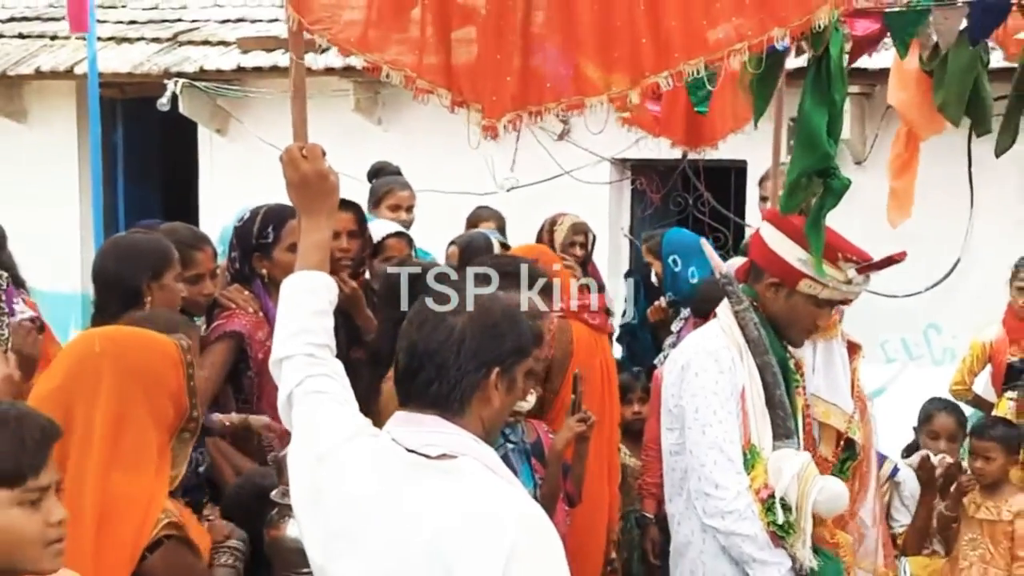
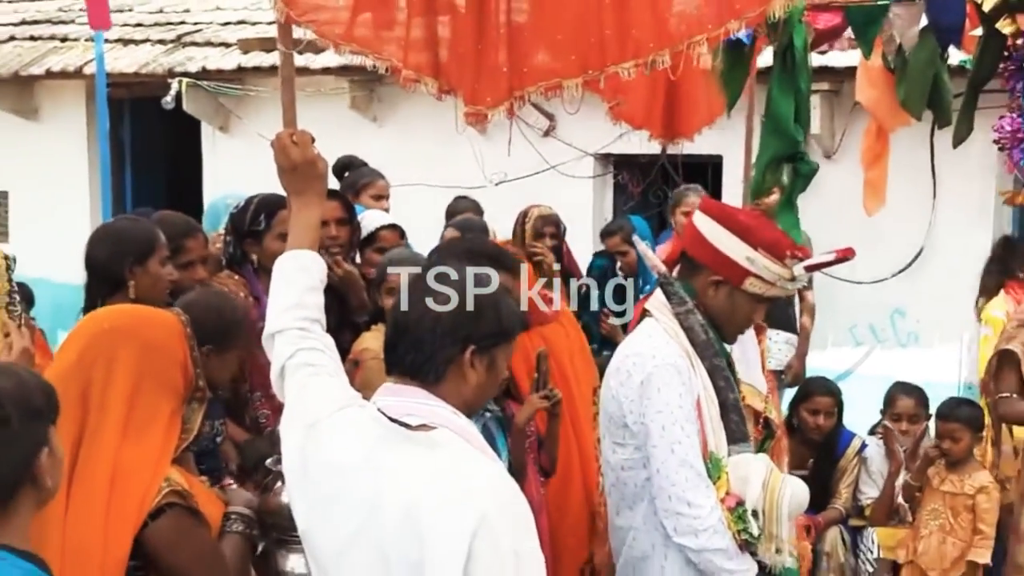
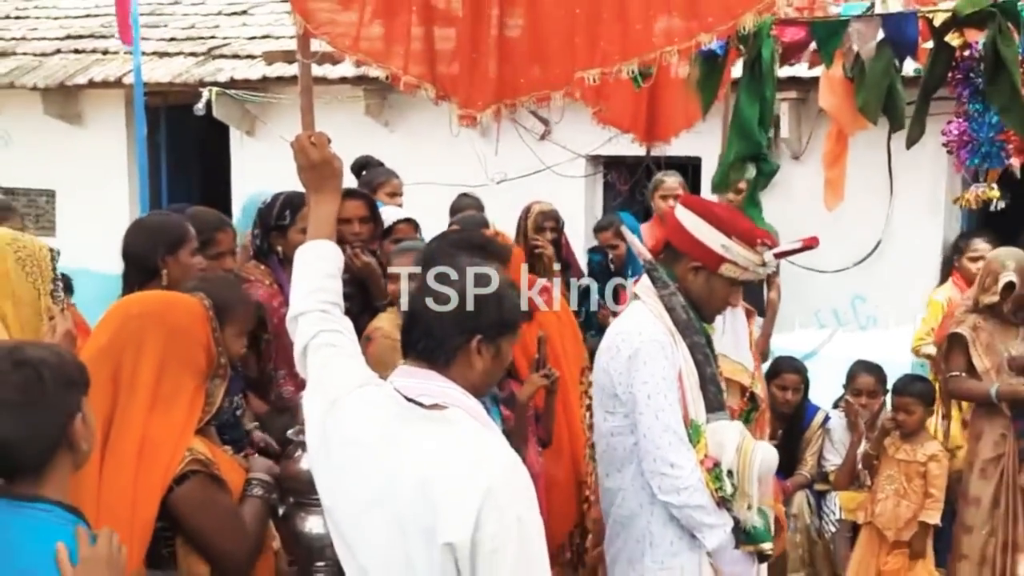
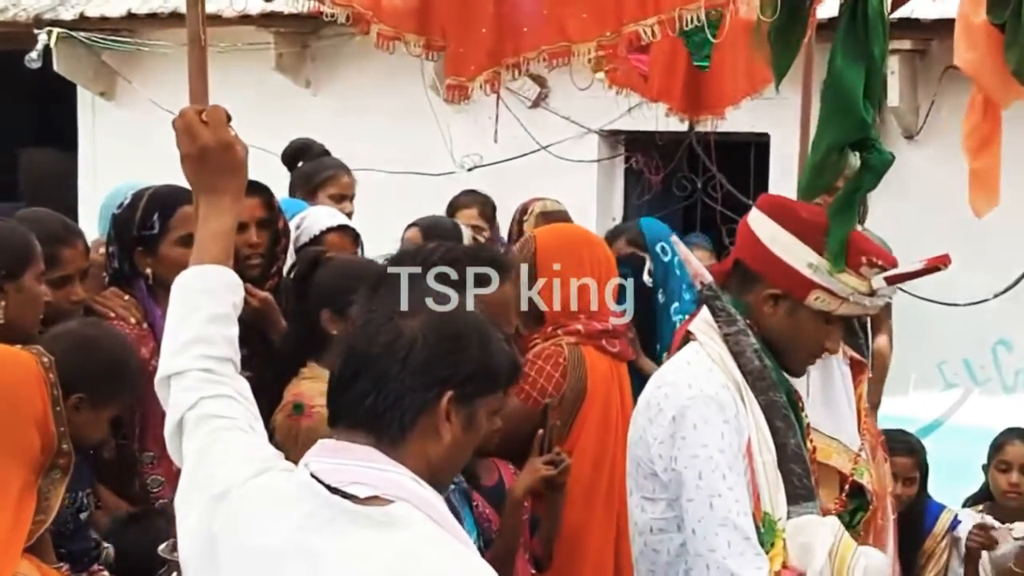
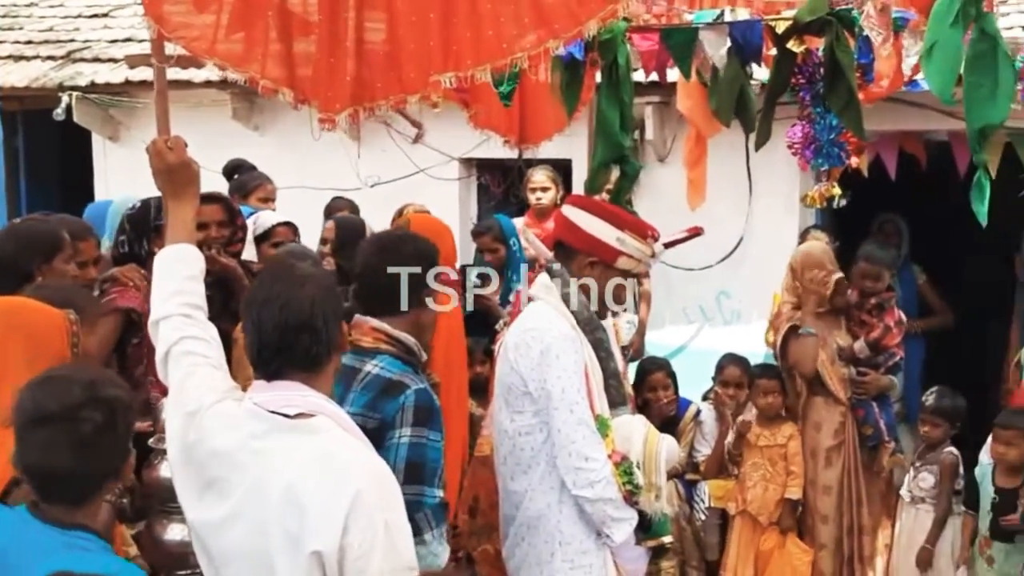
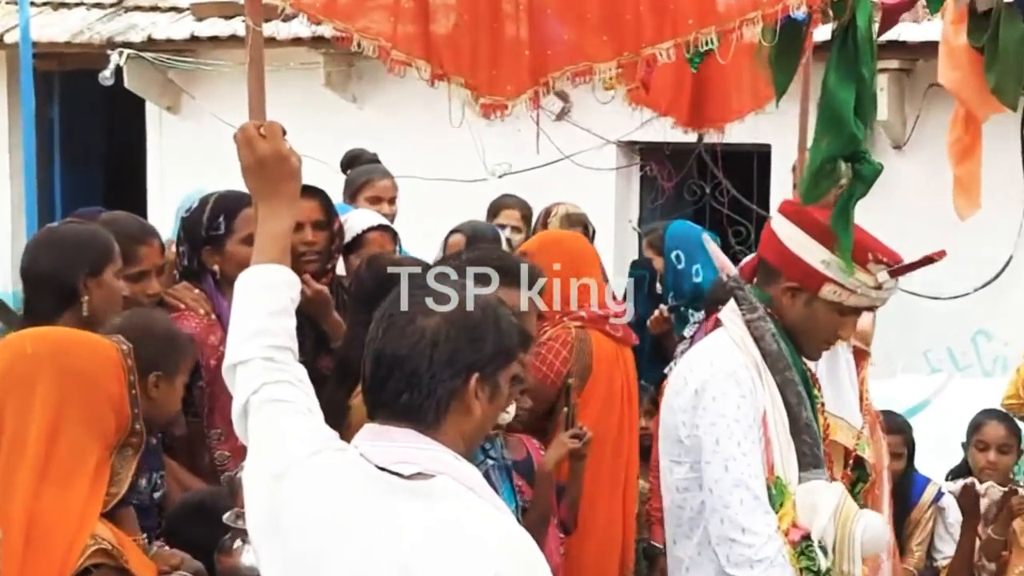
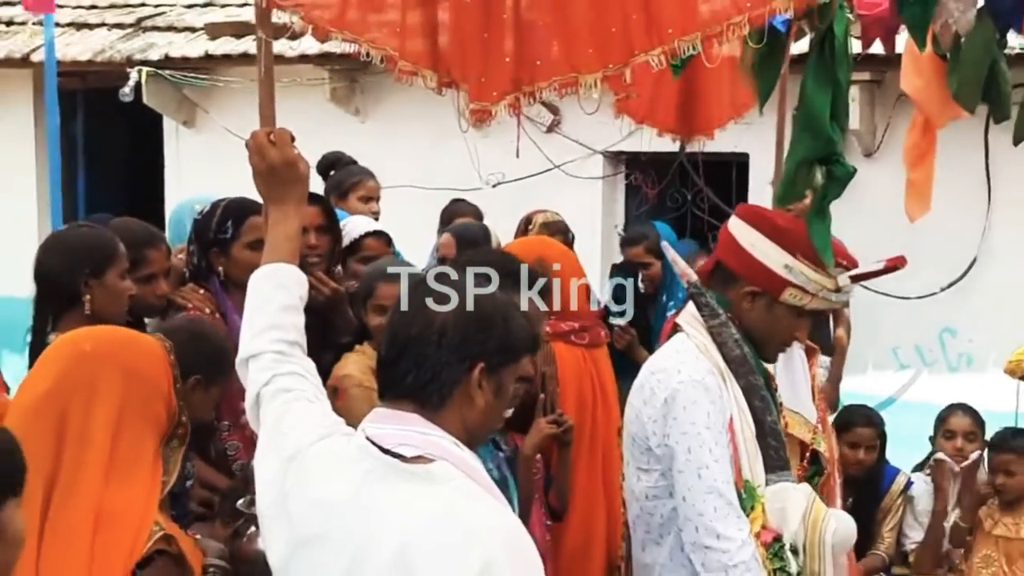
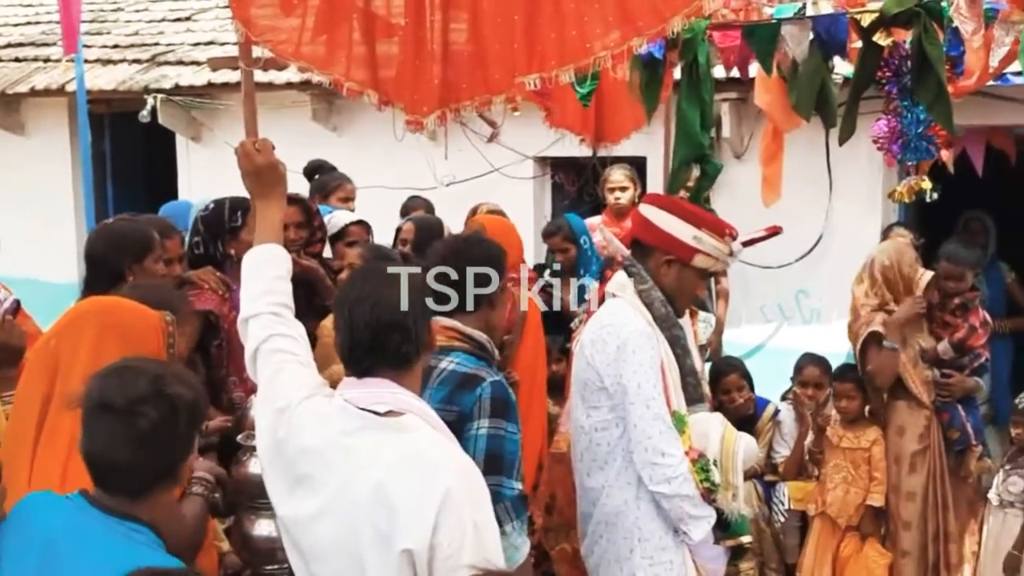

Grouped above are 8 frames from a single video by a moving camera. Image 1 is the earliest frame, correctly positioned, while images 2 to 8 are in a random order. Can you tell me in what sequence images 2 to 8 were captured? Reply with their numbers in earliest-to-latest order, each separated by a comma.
6, 4, 7, 2, 3, 8, 5
